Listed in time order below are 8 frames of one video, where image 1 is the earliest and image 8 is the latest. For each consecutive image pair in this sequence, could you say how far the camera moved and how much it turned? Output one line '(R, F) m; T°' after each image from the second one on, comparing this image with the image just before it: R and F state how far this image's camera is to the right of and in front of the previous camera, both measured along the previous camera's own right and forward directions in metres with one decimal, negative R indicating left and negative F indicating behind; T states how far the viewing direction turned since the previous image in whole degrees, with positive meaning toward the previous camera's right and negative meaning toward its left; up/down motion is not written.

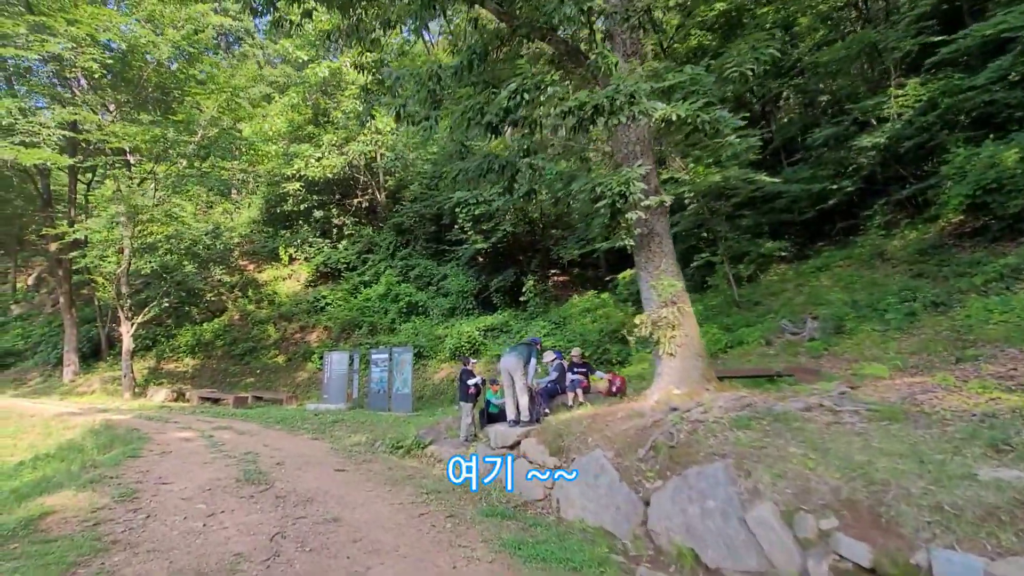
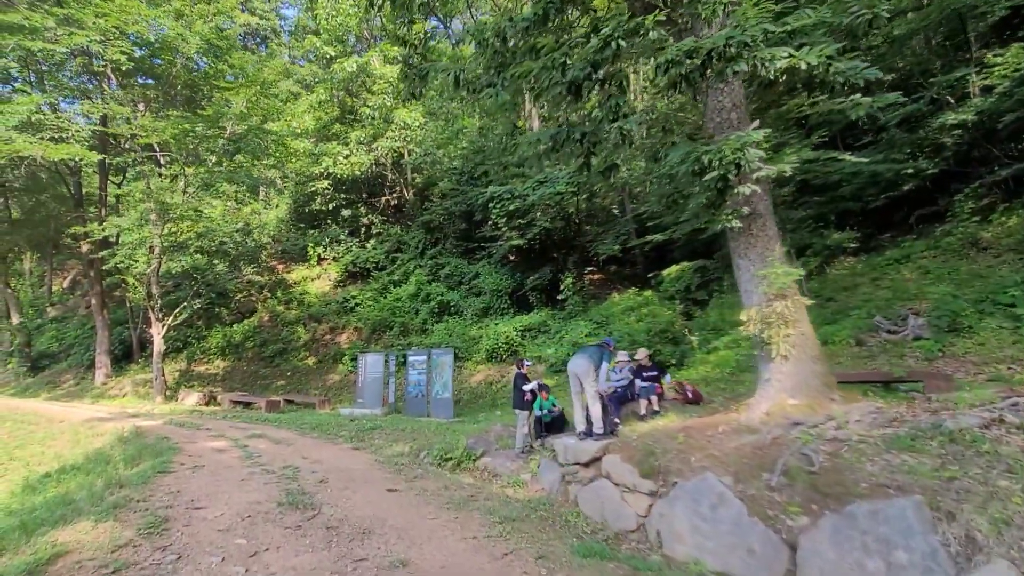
(-0.6, +0.8) m; -2°
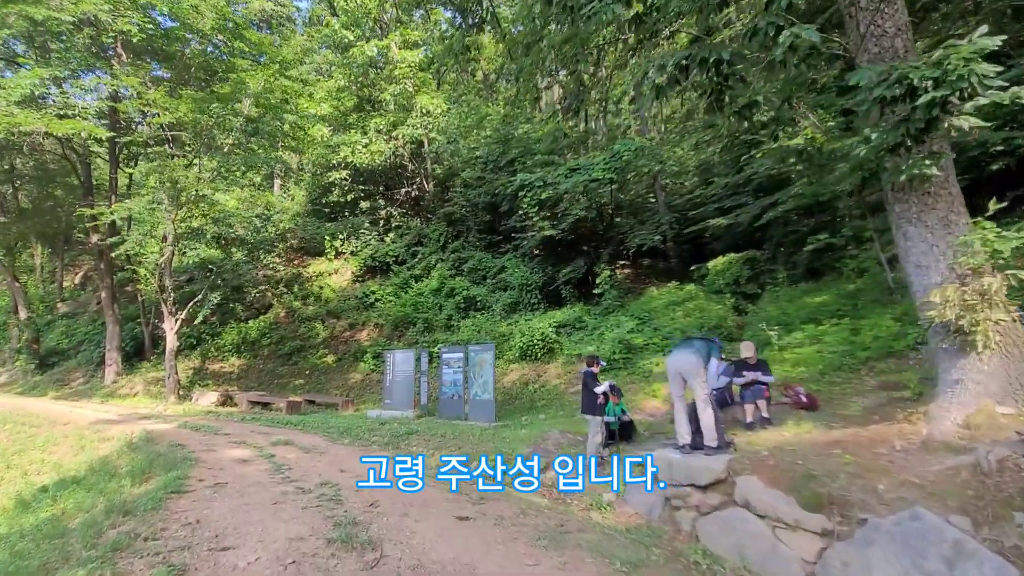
(-0.8, +1.1) m; -1°
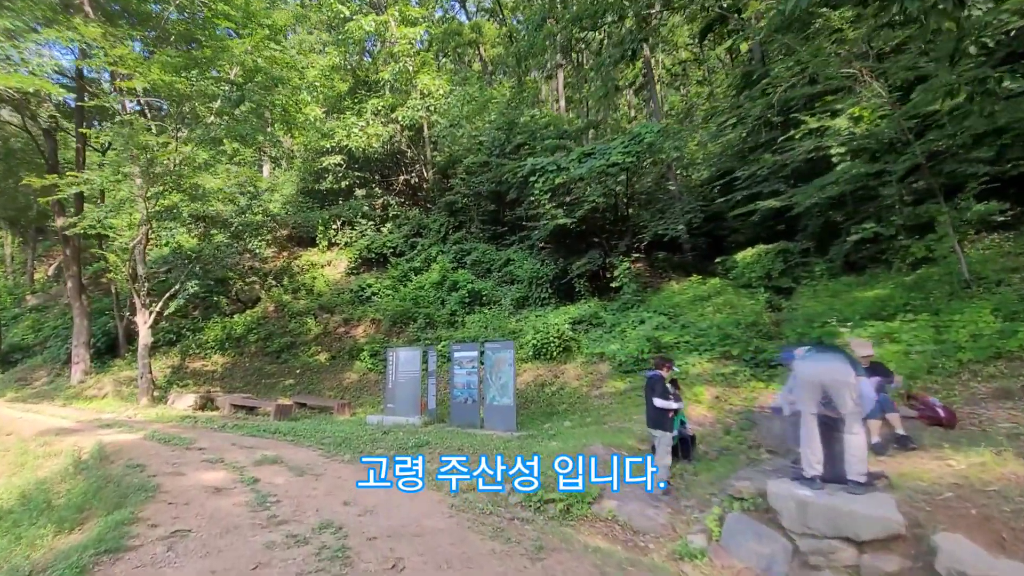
(-0.6, +1.3) m; +1°
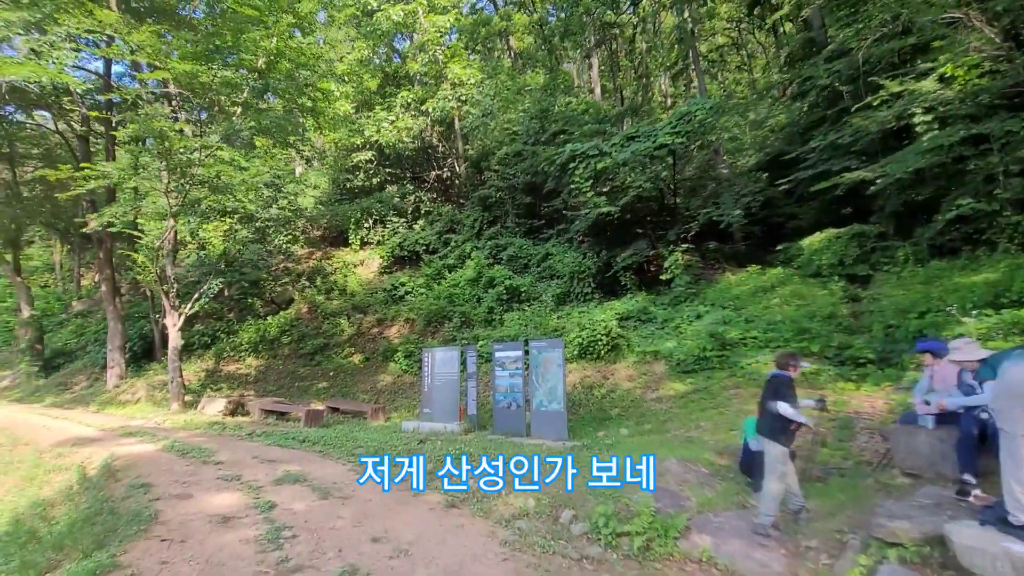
(-0.2, +0.9) m; -4°
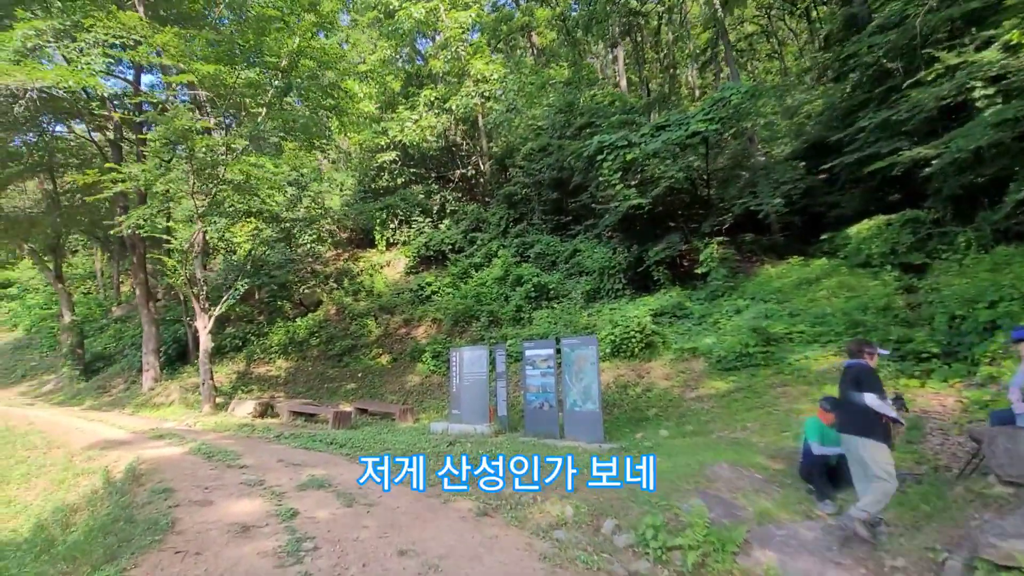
(-0.1, +0.4) m; -3°
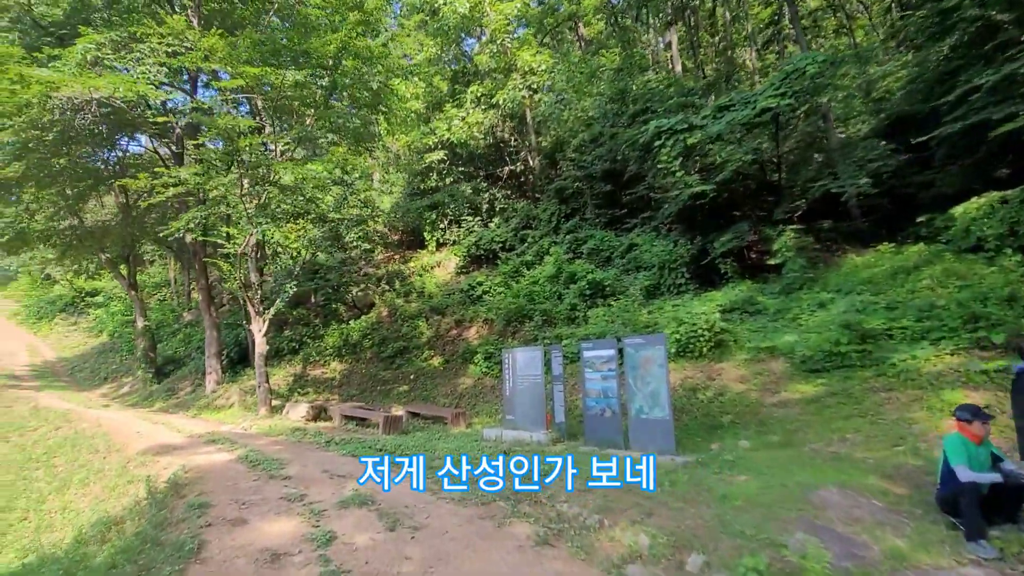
(-0.1, +0.6) m; -6°
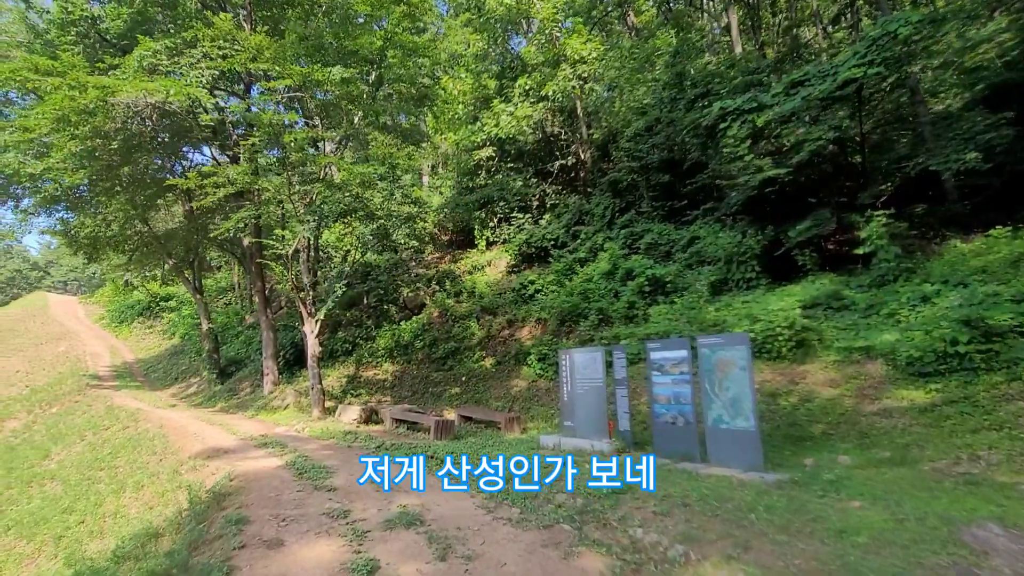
(-0.1, +0.6) m; -6°
